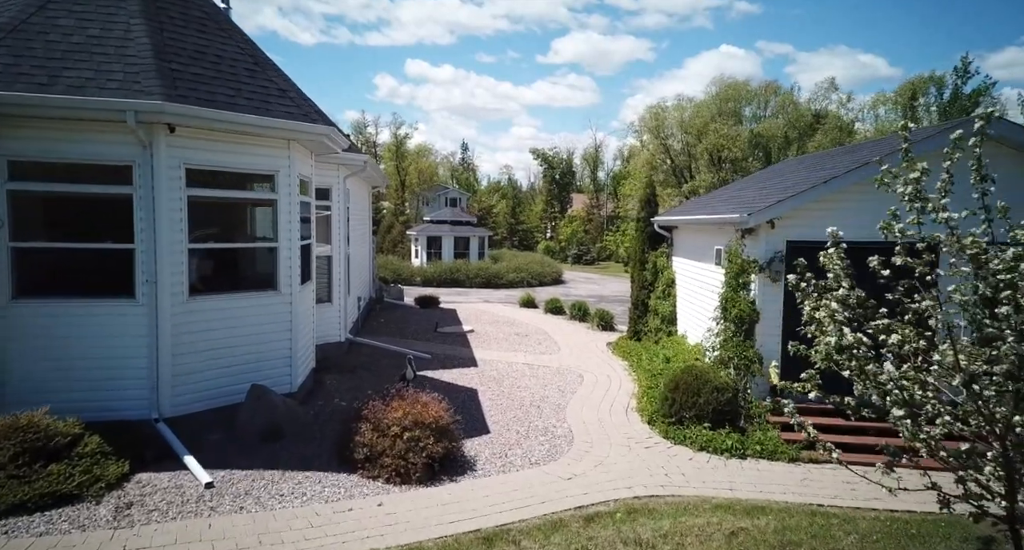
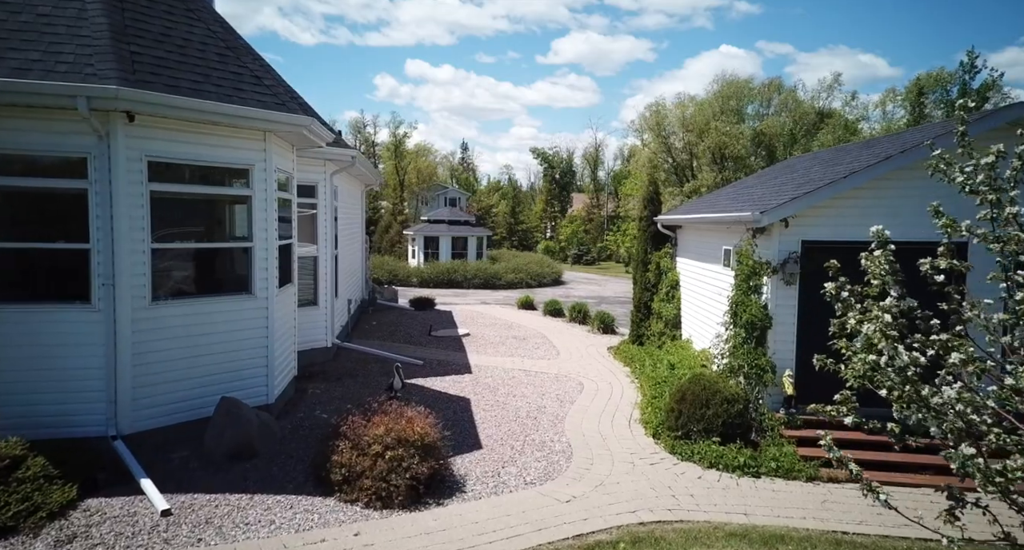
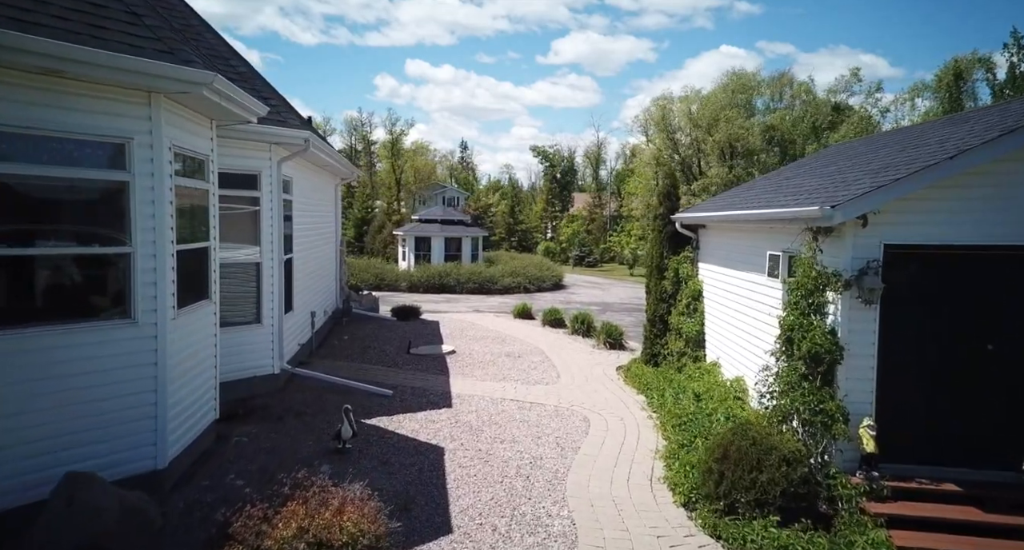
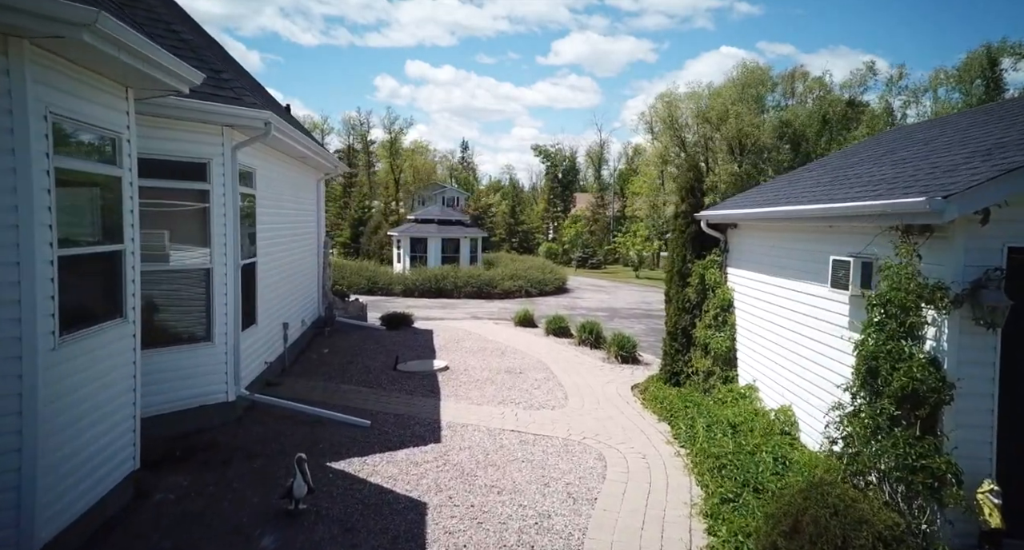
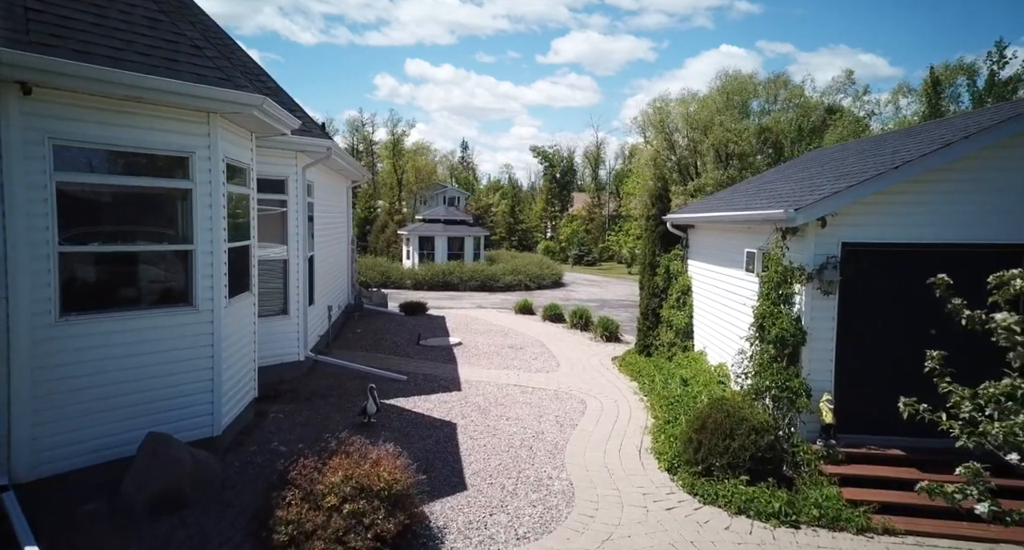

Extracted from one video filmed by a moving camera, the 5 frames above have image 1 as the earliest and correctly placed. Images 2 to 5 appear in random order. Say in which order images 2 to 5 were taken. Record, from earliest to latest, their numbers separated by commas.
2, 5, 3, 4
